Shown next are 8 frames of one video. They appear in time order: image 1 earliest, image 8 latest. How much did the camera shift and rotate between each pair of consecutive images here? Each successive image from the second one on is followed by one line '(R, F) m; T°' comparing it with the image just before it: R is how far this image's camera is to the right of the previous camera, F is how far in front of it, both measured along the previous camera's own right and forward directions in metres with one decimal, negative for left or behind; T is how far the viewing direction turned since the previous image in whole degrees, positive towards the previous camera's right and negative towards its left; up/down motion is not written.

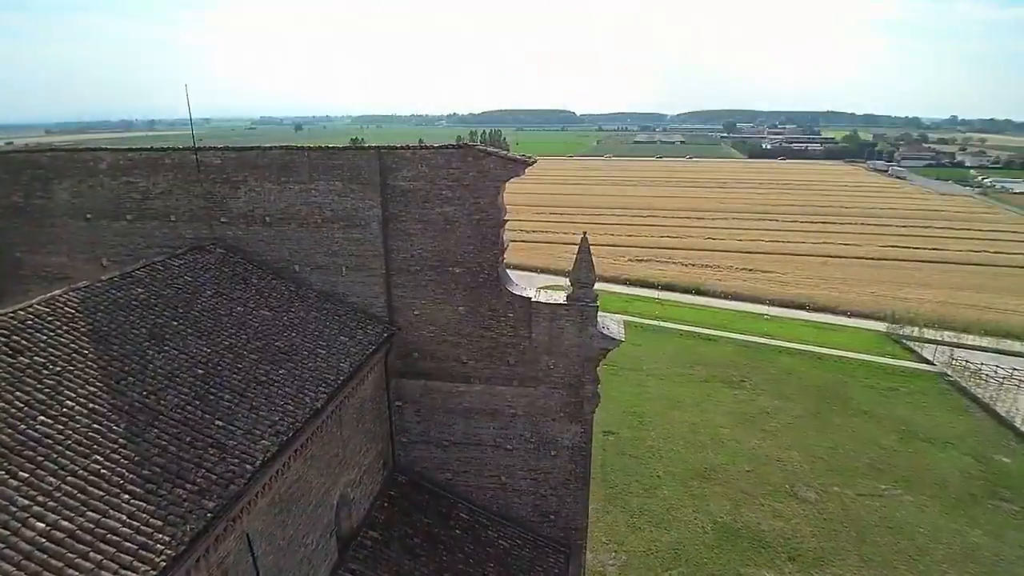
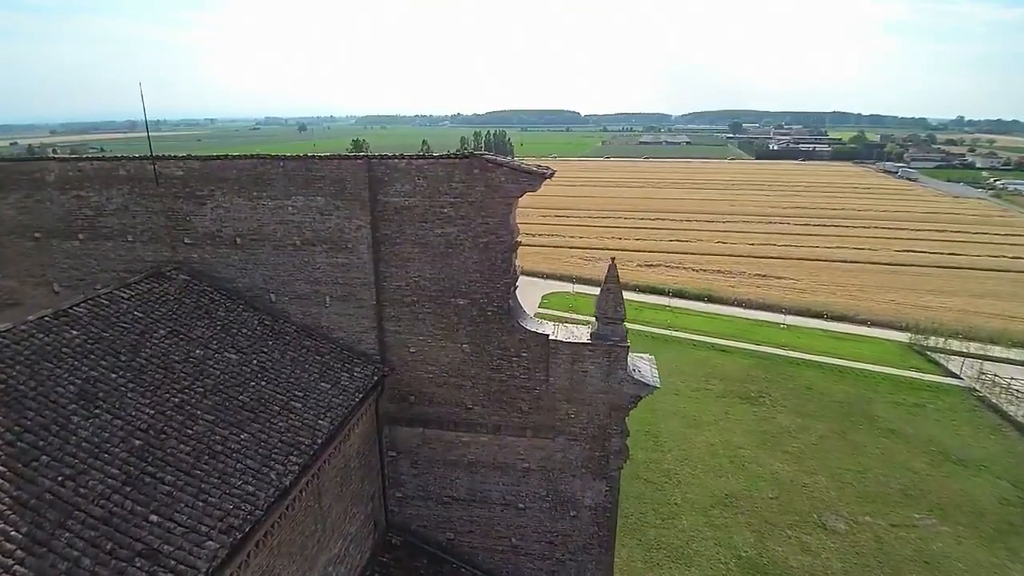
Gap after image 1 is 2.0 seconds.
(-0.2, +1.6) m; 0°
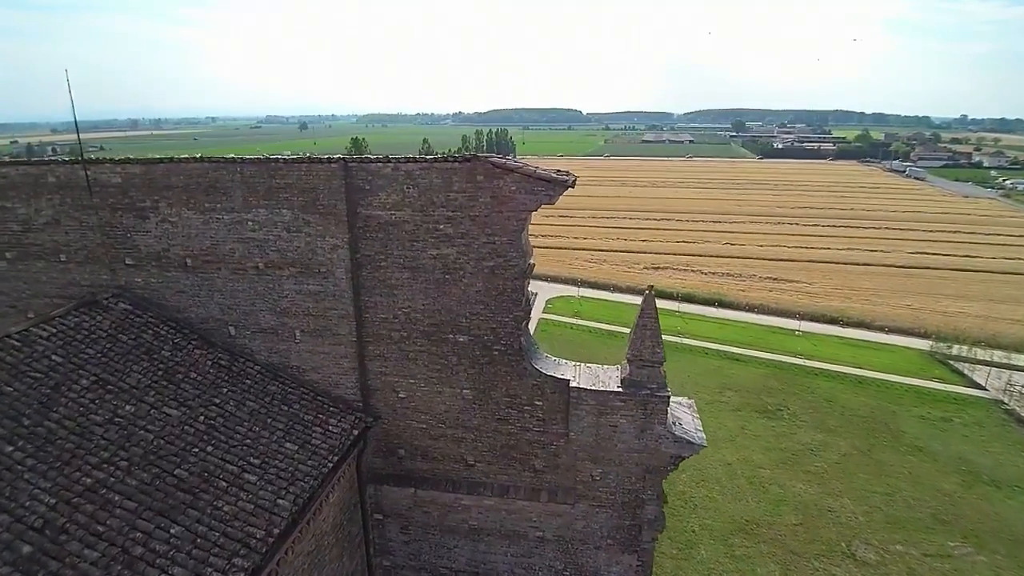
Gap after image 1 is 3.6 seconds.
(-0.1, +1.7) m; 0°
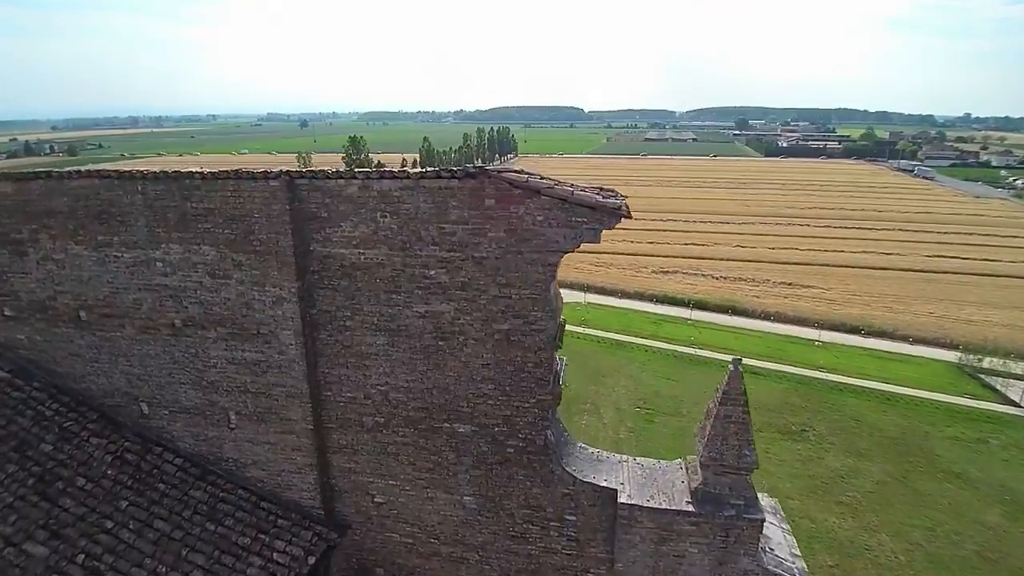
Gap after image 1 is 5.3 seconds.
(-0.2, +2.1) m; 0°
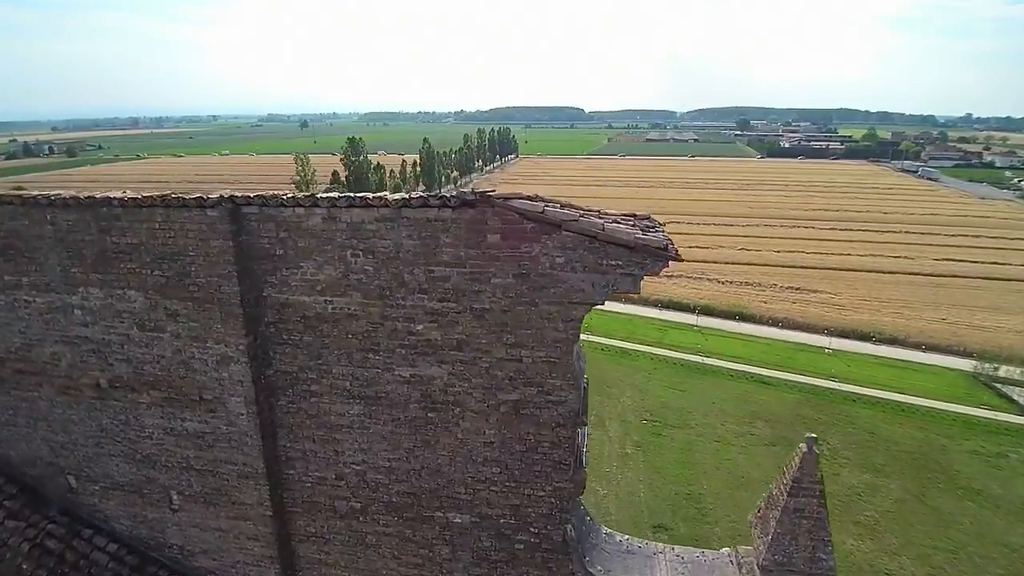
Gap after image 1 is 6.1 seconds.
(-0.1, +1.0) m; 0°
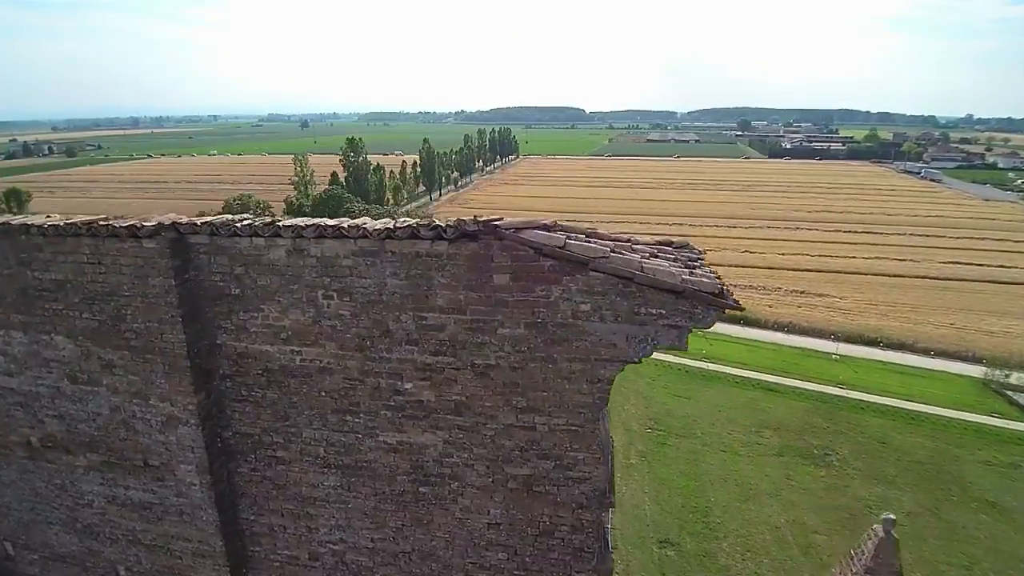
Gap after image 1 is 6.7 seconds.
(-0.1, +0.7) m; 0°
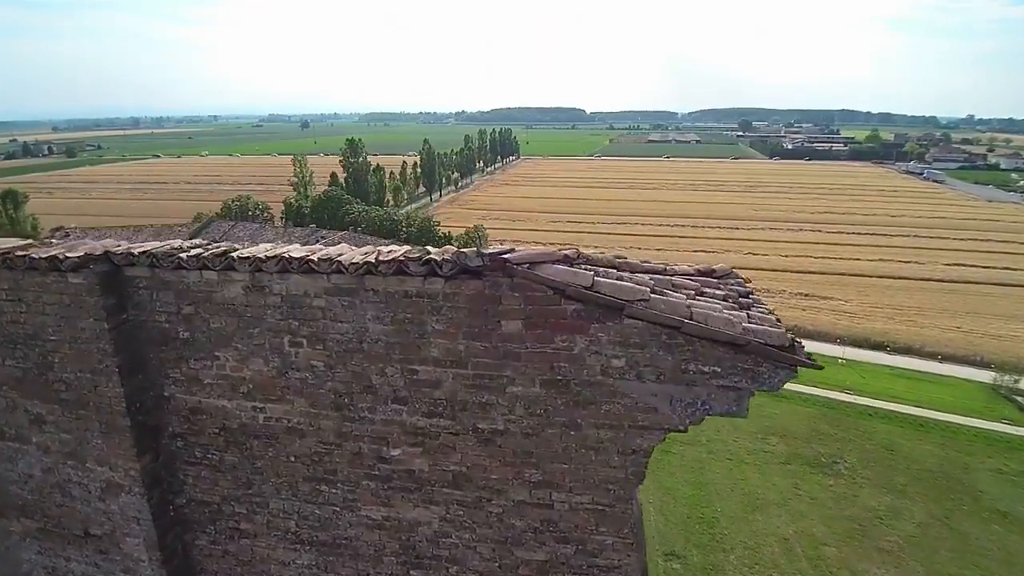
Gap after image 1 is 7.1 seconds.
(0.0, +0.5) m; 0°
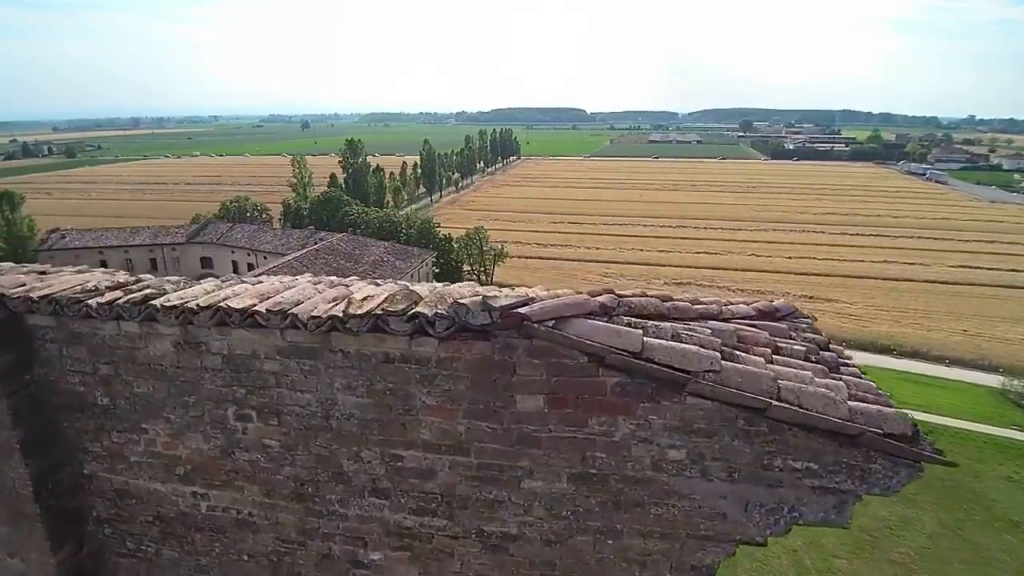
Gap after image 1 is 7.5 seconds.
(0.0, +0.5) m; 0°
